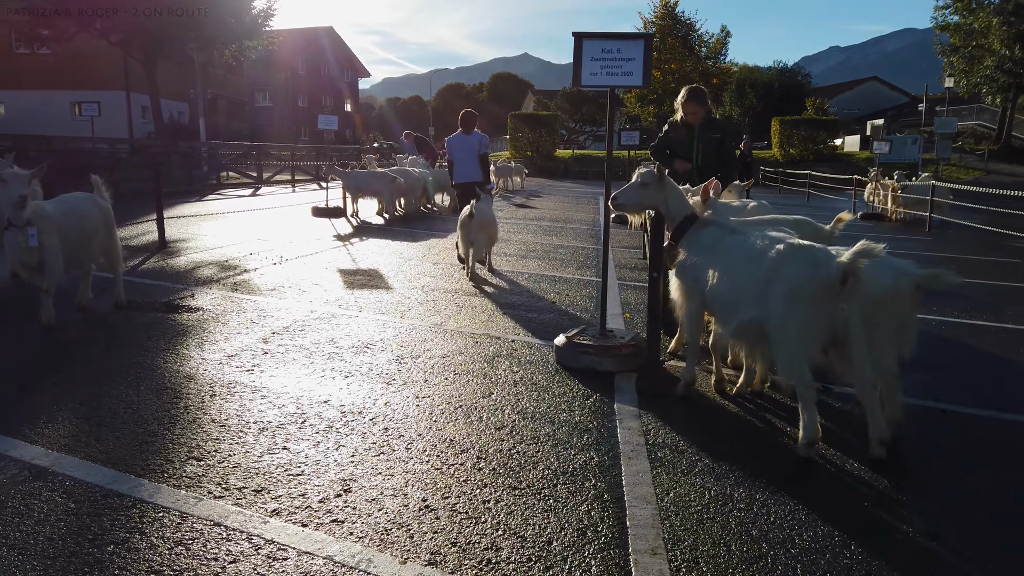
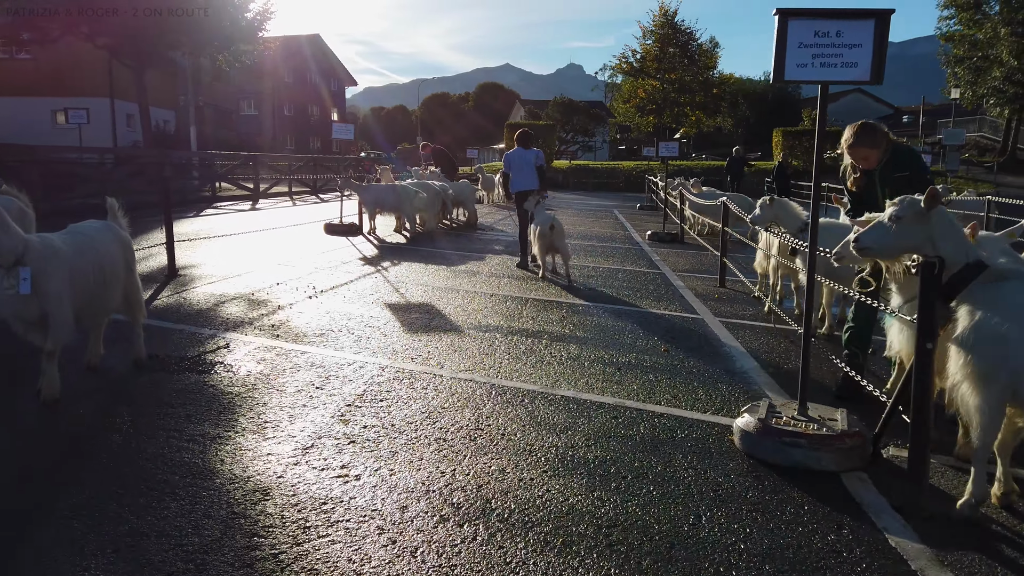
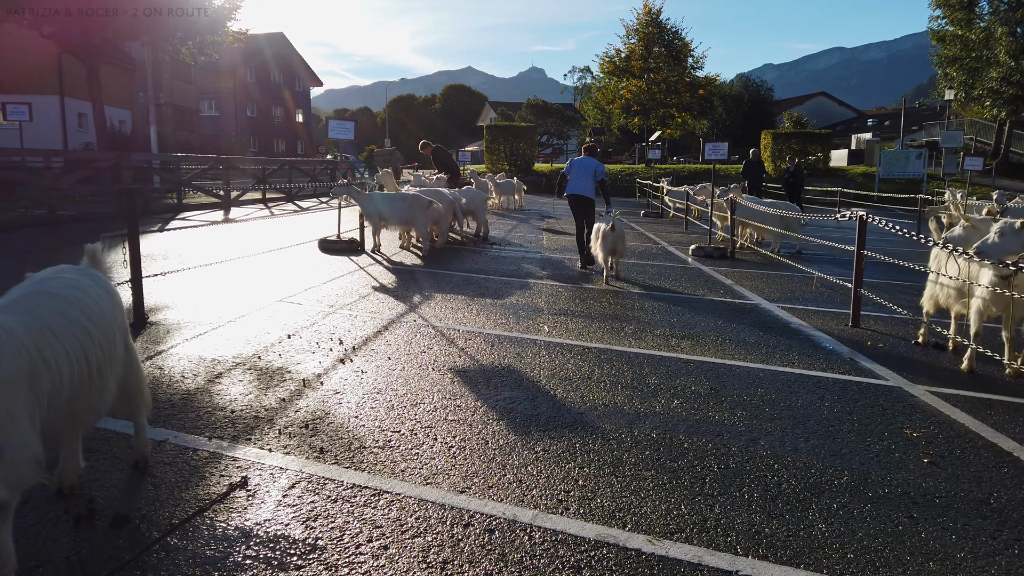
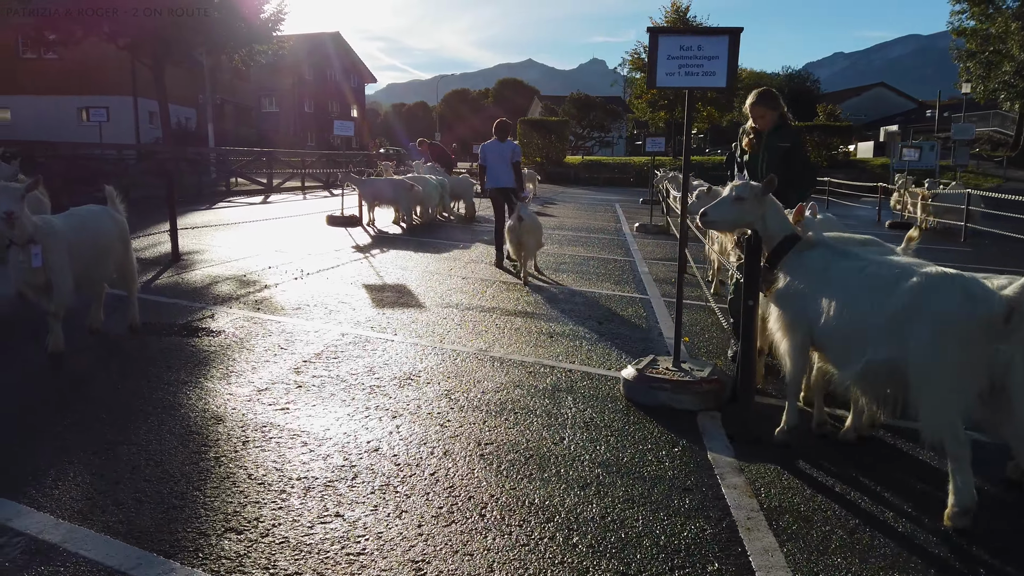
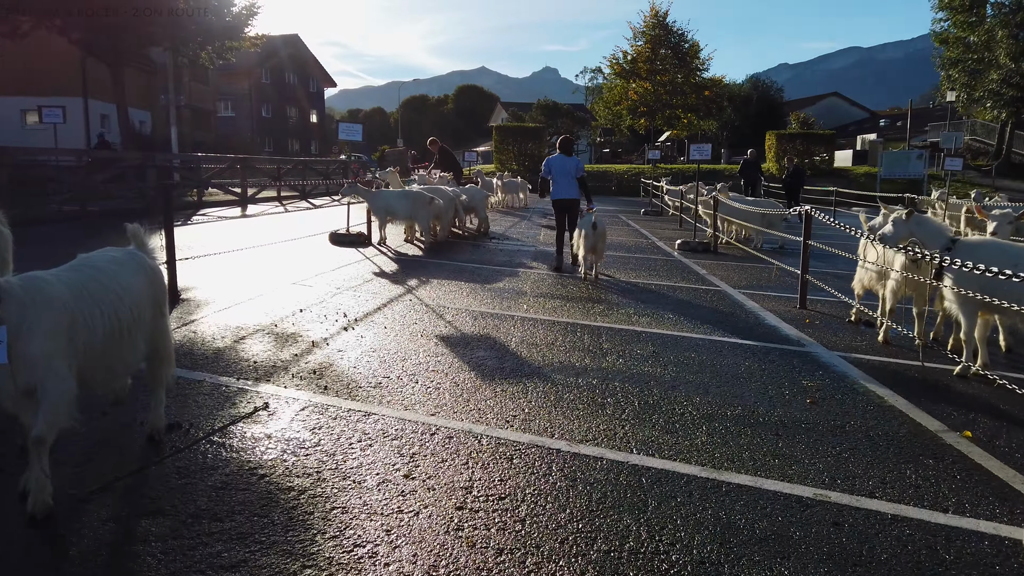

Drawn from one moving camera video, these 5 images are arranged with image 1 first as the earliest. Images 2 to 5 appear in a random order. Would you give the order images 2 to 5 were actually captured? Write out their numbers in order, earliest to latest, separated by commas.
4, 2, 5, 3
